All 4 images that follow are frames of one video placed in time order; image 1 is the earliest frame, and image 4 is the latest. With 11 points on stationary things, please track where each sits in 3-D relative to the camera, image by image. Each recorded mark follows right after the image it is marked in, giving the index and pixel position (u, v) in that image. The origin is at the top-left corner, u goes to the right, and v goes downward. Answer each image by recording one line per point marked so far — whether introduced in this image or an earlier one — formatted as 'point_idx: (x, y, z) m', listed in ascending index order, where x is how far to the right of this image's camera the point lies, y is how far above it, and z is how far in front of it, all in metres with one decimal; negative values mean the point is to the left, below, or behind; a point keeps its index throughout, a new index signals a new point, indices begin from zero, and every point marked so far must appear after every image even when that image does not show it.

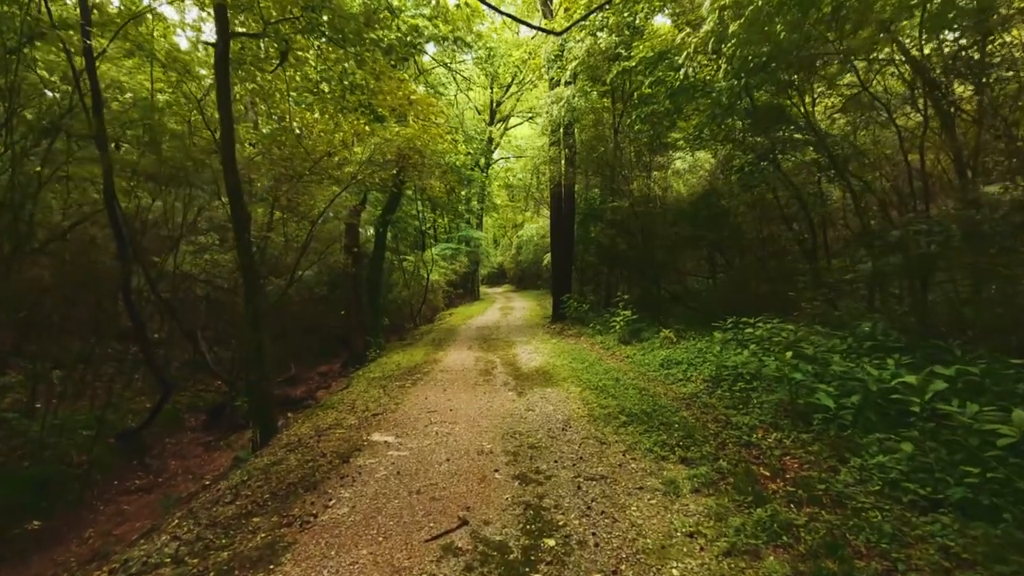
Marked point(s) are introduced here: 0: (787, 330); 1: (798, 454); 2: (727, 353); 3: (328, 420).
0: (+4.2, -0.7, +7.0) m
1: (+2.5, -1.5, +4.0) m
2: (+3.4, -1.0, +7.3) m
3: (-2.5, -1.8, +6.3) m
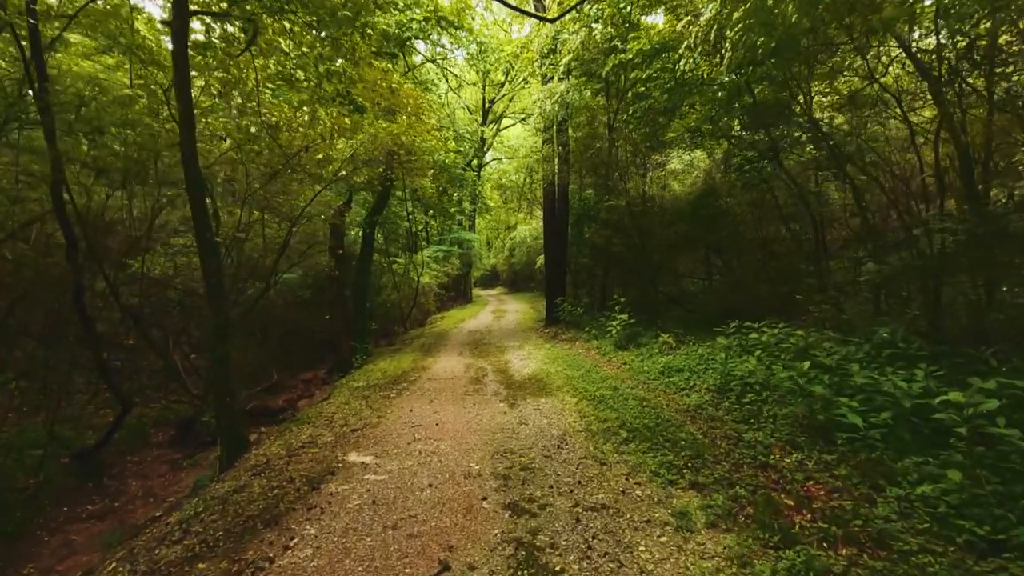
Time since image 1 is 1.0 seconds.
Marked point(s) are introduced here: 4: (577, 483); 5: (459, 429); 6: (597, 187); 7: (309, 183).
0: (+4.1, -0.7, +6.6) m
1: (+2.4, -1.5, +3.6) m
2: (+3.3, -1.1, +6.8) m
3: (-2.7, -1.9, +5.8) m
4: (+0.6, -1.8, +4.1) m
5: (-0.7, -1.8, +5.9) m
6: (+2.5, +3.0, +13.7) m
7: (-3.8, +2.0, +8.6) m
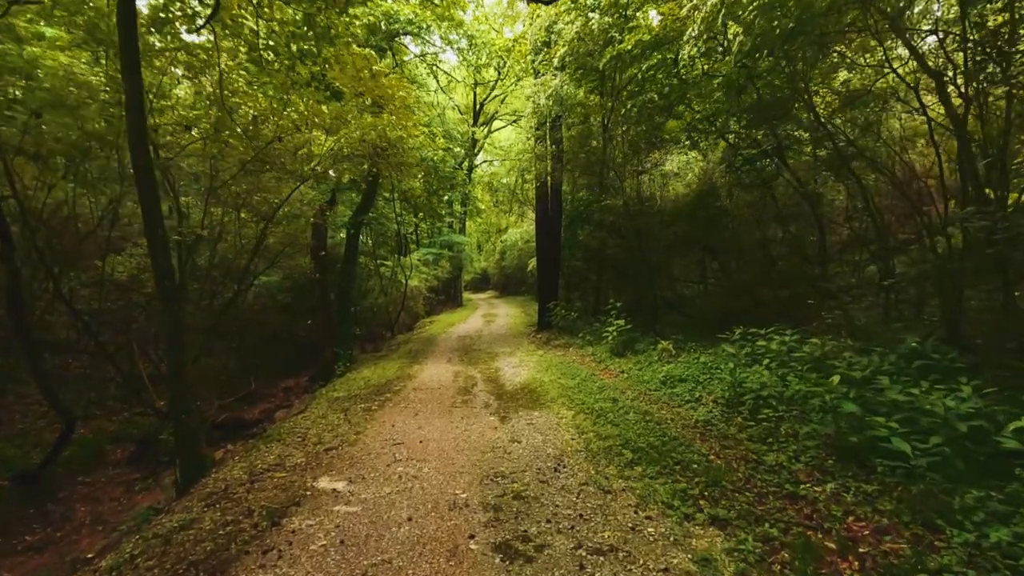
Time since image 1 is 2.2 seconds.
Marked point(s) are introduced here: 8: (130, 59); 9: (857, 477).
0: (+4.0, -0.8, +6.1) m
1: (+2.4, -1.5, +3.1) m
2: (+3.2, -1.1, +6.4) m
3: (-2.8, -1.9, +5.2) m
4: (+0.5, -1.8, +3.6) m
5: (-0.8, -1.9, +5.3) m
6: (+2.3, +2.9, +13.2) m
7: (-4.0, +1.9, +8.0) m
8: (-3.9, +2.3, +4.7) m
9: (+2.6, -1.4, +3.5) m
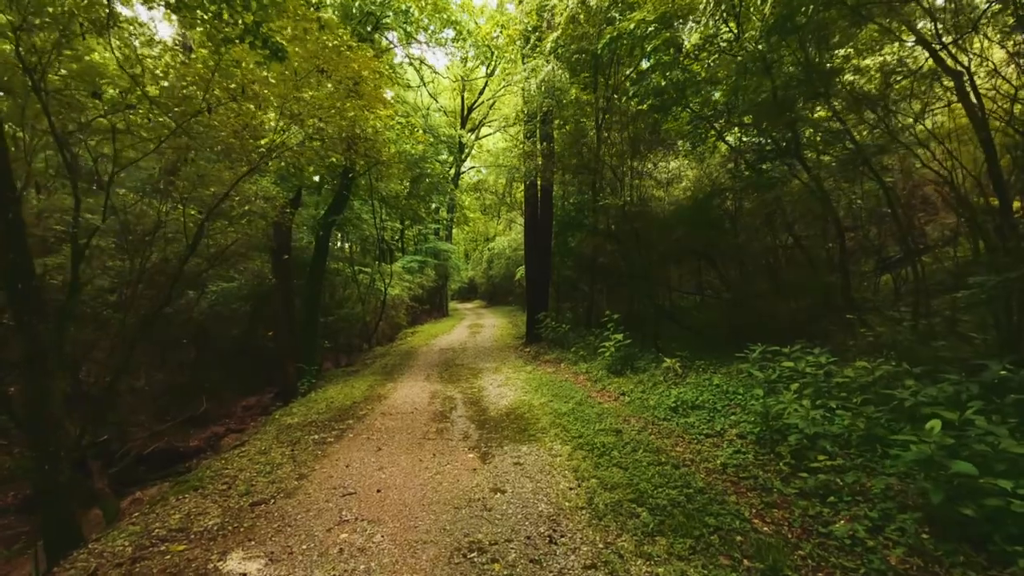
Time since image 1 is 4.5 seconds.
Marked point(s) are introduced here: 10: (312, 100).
0: (+3.8, -0.9, +5.1) m
1: (+2.3, -1.6, +2.0) m
2: (+3.0, -1.3, +5.3) m
3: (-2.9, -2.0, +4.0) m
4: (+0.4, -1.8, +2.4) m
5: (-1.0, -1.9, +4.2) m
6: (+1.9, +2.6, +12.2) m
7: (-4.2, +1.8, +6.8) m
8: (-4.0, +2.3, +3.5) m
9: (+2.5, -1.5, +2.4) m
10: (-3.1, +2.9, +7.1) m
